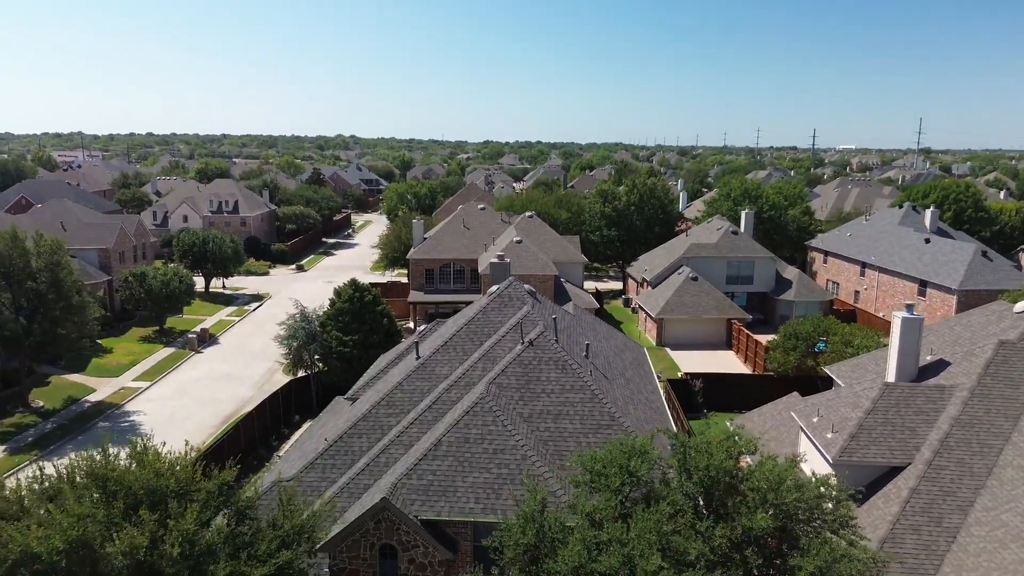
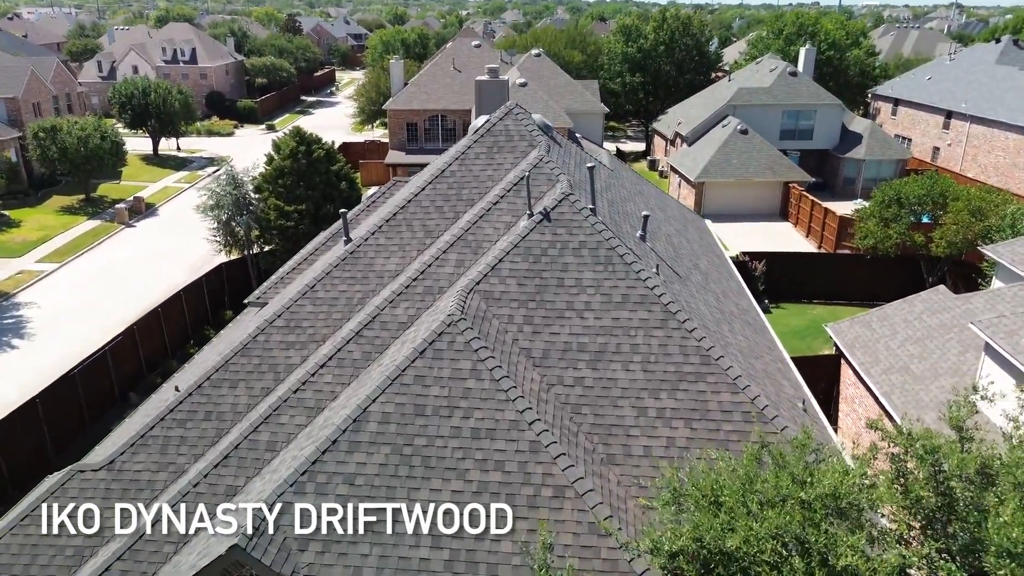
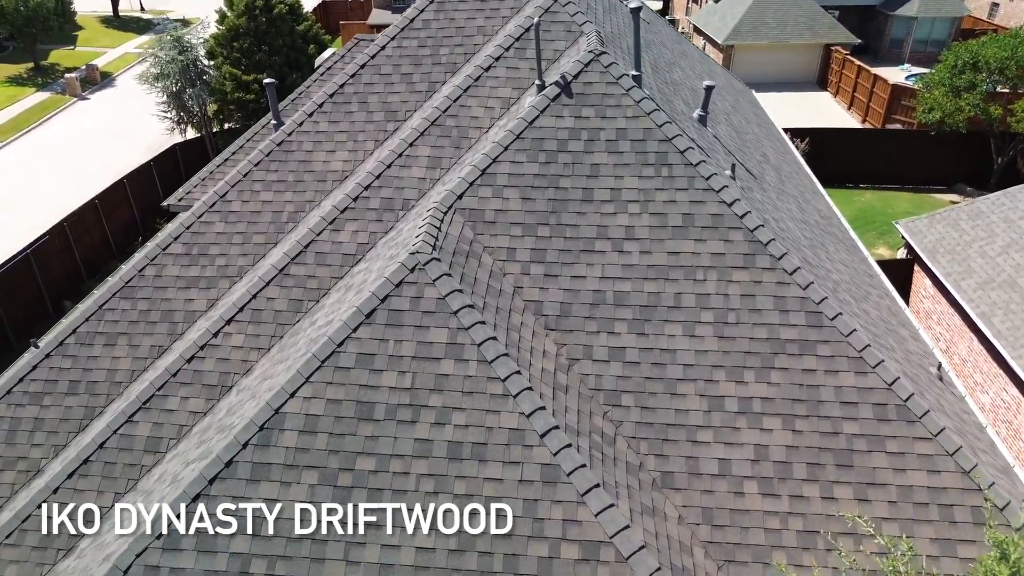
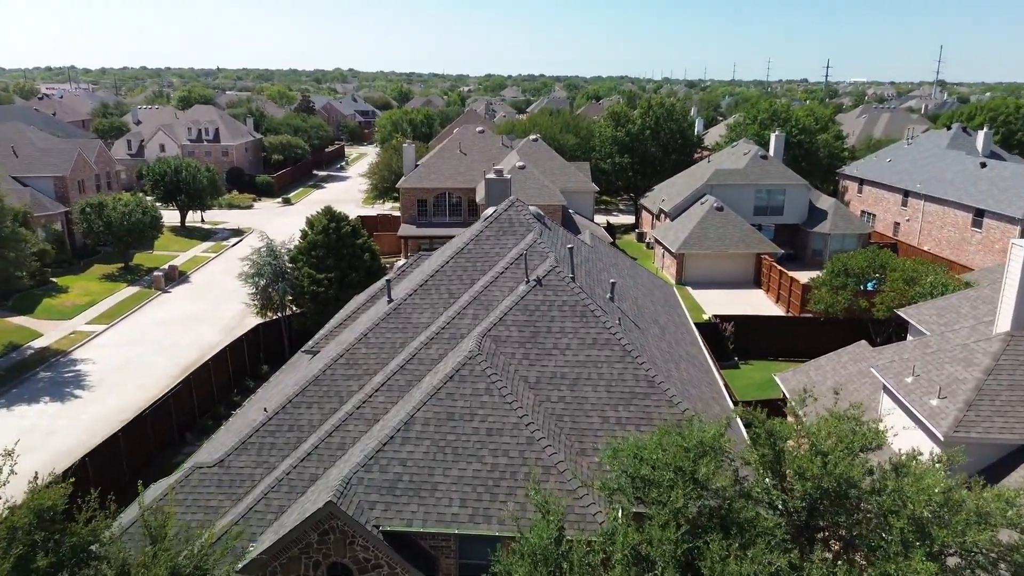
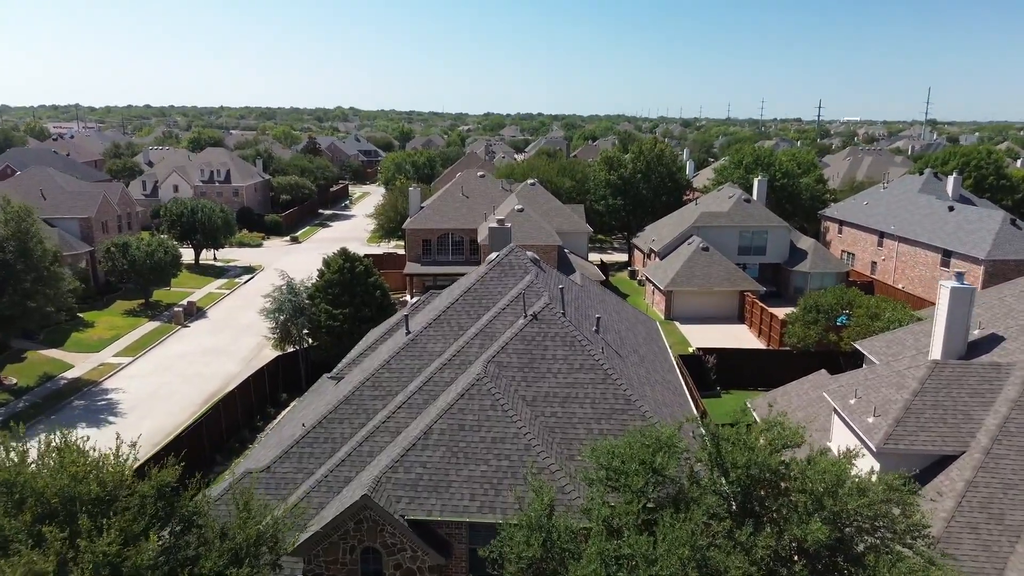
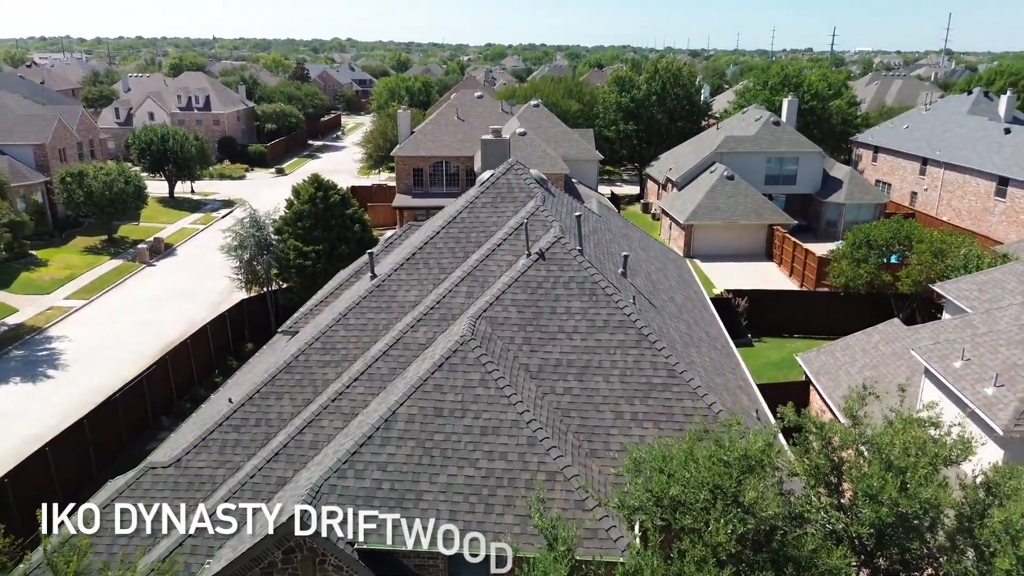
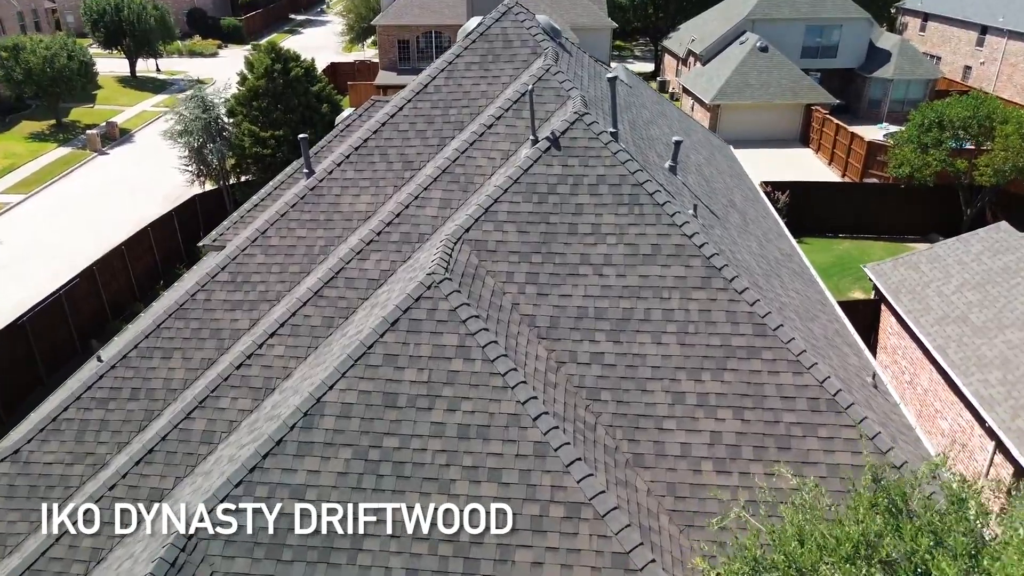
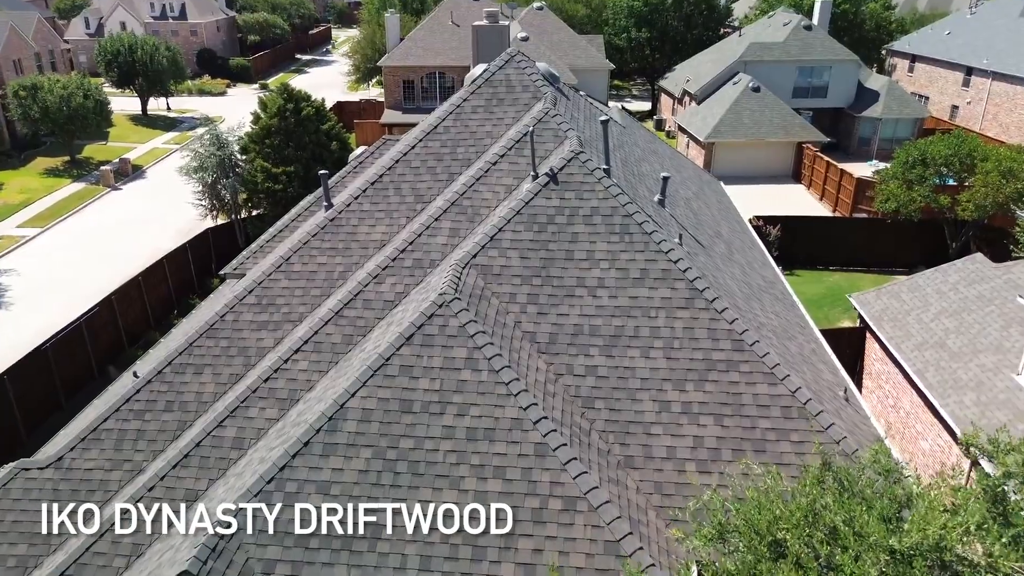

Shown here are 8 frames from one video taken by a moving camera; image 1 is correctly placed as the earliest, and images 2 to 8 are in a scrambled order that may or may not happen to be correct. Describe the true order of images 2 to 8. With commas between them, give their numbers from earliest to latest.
5, 4, 6, 2, 8, 7, 3
